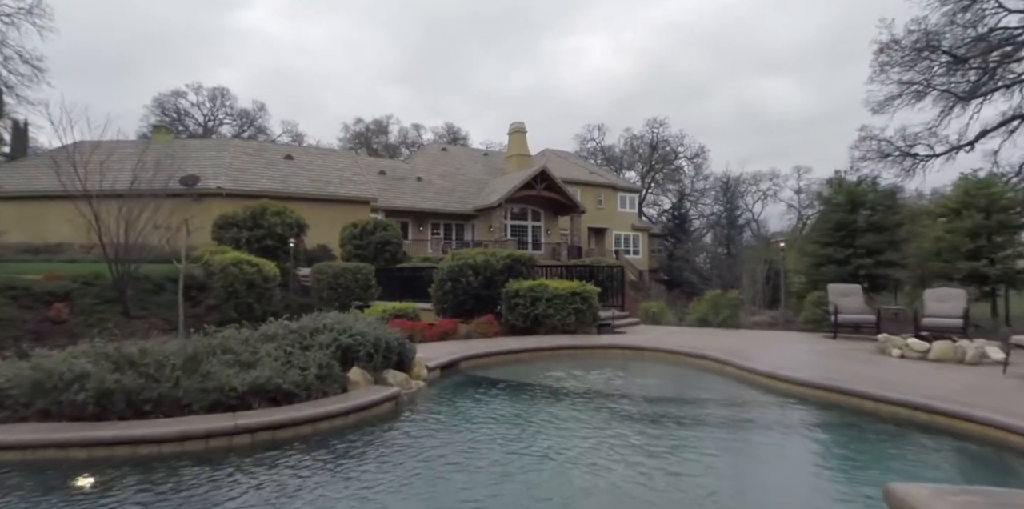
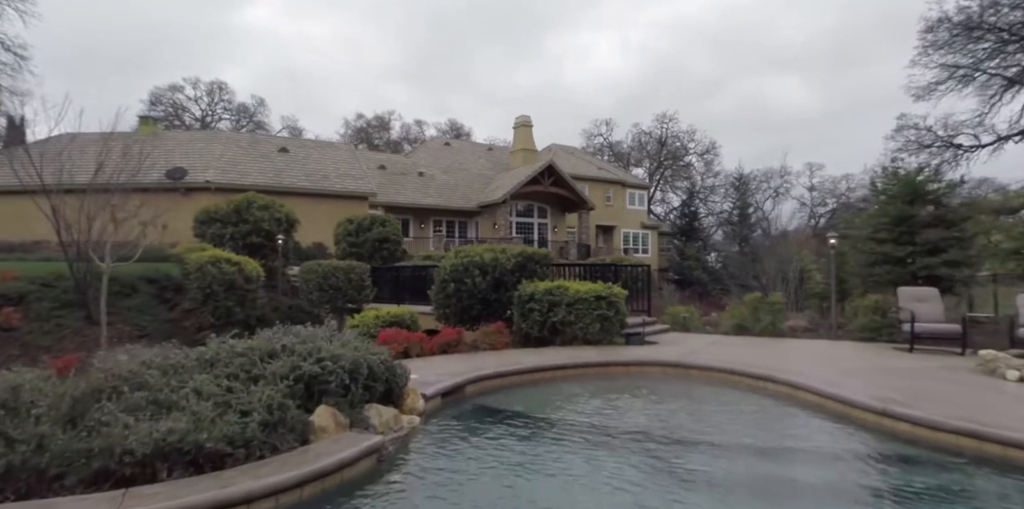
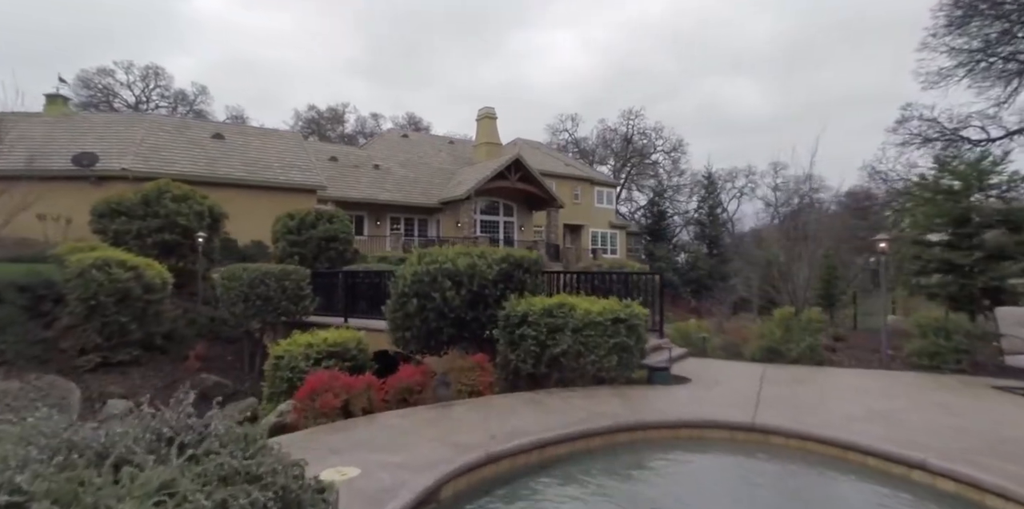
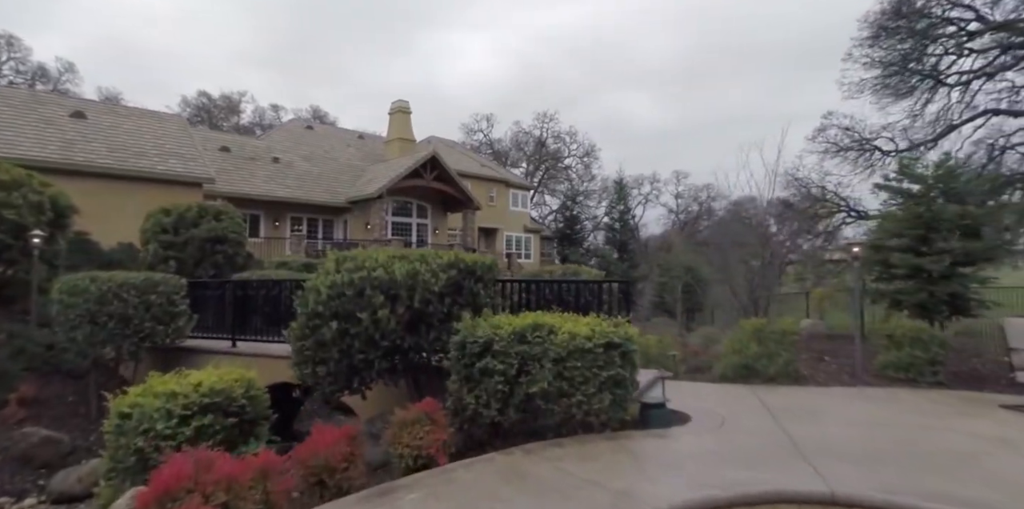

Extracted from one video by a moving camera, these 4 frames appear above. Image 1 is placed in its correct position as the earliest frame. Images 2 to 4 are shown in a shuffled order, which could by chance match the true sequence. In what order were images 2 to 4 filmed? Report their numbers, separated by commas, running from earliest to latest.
2, 3, 4
